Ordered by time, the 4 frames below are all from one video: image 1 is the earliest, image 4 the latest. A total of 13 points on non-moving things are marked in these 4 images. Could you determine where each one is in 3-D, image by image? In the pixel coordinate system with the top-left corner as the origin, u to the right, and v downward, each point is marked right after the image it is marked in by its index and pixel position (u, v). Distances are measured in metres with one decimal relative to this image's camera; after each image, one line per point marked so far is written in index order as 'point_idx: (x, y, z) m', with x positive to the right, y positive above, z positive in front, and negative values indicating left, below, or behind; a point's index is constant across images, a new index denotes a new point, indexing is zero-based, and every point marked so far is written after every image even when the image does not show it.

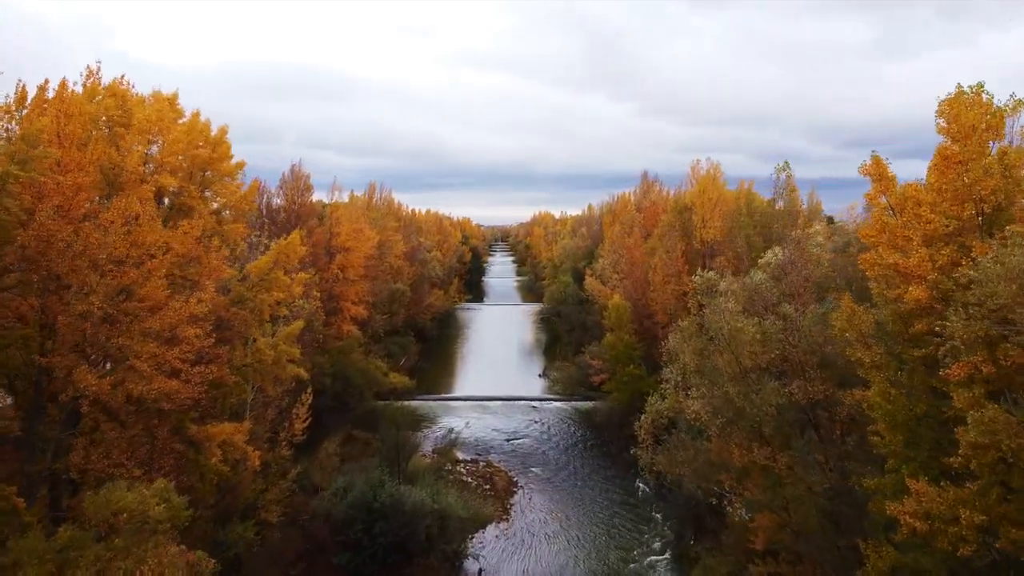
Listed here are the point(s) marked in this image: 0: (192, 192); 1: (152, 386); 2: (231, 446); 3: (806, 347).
0: (-7.3, +2.2, +13.3) m
1: (-5.8, -1.6, +9.4) m
2: (-6.5, -3.6, +13.6) m
3: (+5.3, -1.1, +10.5) m
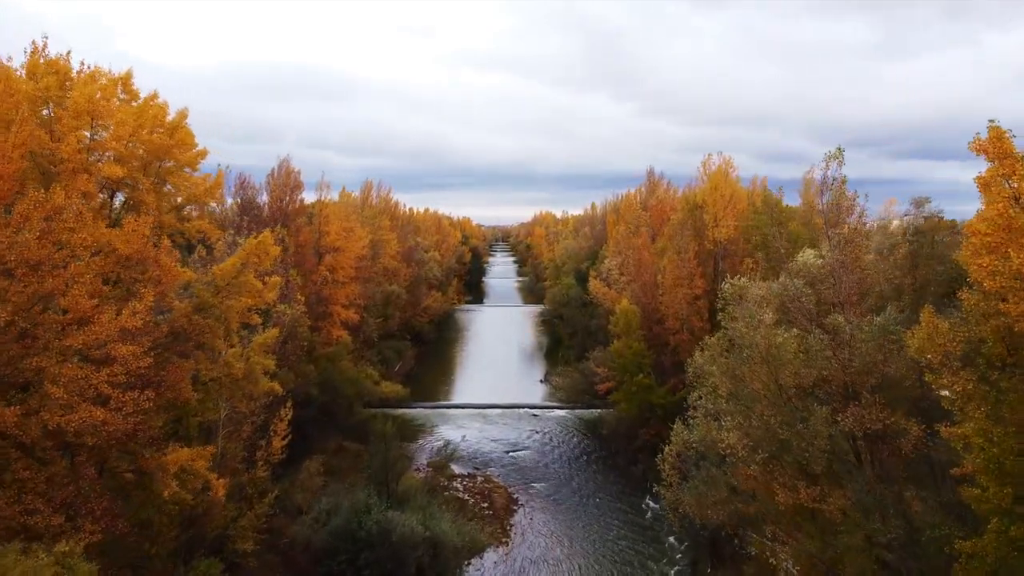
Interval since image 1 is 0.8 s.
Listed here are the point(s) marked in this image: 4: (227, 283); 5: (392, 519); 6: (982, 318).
0: (-7.3, +2.0, +11.6) m
1: (-5.8, -1.7, +7.8) m
2: (-6.5, -3.8, +11.9) m
3: (+5.2, -1.2, +8.8) m
4: (-6.3, +0.1, +13.1) m
5: (-3.2, -6.2, +15.8) m
6: (+5.9, -0.4, +7.5) m
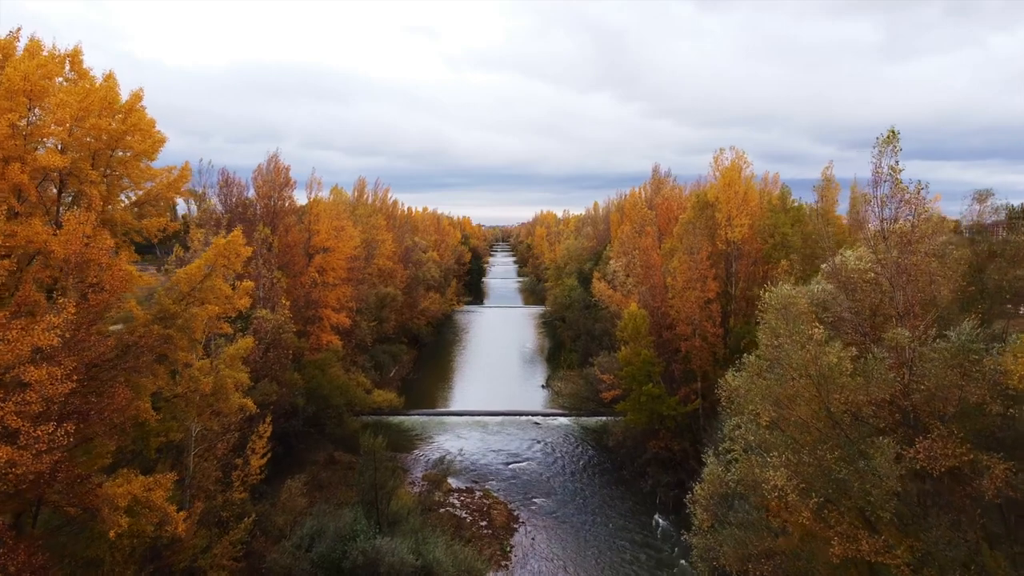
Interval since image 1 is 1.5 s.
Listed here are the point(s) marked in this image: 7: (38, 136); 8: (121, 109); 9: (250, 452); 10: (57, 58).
0: (-7.3, +1.9, +10.1) m
1: (-5.8, -1.8, +6.3) m
2: (-6.5, -3.9, +10.4) m
3: (+5.2, -1.3, +7.3) m
4: (-6.3, 0.0, +11.6) m
5: (-3.2, -6.3, +14.4) m
6: (+5.9, -0.5, +6.0) m
7: (-7.8, +2.5, +9.7) m
8: (-7.2, +3.3, +10.9) m
9: (-6.9, -4.3, +15.4) m
10: (-8.2, +4.1, +10.5) m
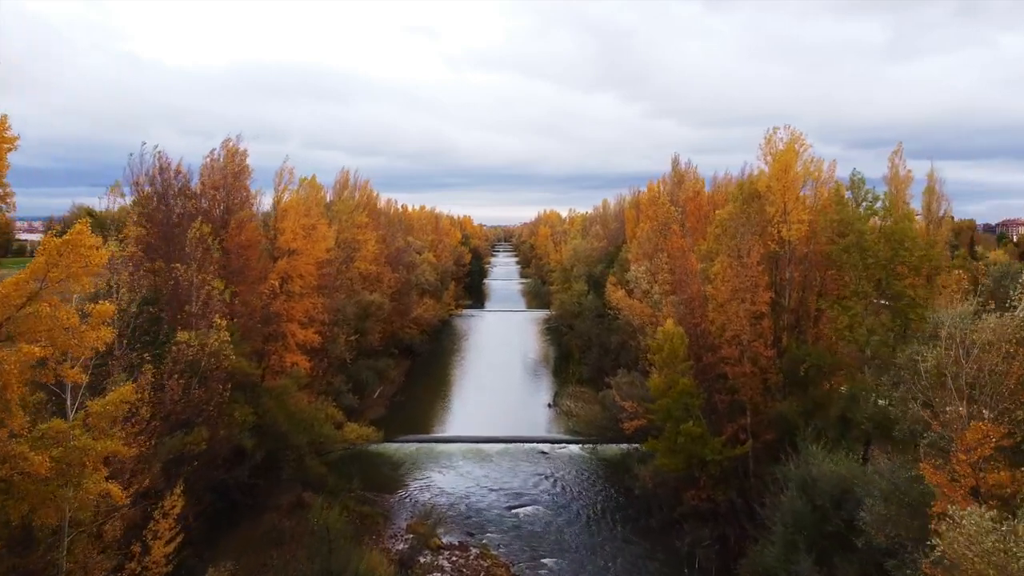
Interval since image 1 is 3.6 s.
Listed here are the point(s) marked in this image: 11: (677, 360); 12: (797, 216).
0: (-7.2, +1.6, +5.8) m
1: (-5.7, -2.2, +1.9) m
2: (-6.4, -4.2, +6.1) m
3: (+5.3, -1.6, +2.9) m
4: (-6.2, -0.4, +7.2) m
5: (-3.1, -6.7, +10.0) m
6: (+6.0, -0.8, +1.6) m
7: (-7.7, +2.2, +5.3) m
8: (-7.2, +2.9, +6.5) m
9: (-6.8, -4.7, +11.0) m
10: (-8.1, +3.8, +6.2) m
11: (+4.9, -2.2, +17.8) m
12: (+9.0, +2.3, +18.4) m
